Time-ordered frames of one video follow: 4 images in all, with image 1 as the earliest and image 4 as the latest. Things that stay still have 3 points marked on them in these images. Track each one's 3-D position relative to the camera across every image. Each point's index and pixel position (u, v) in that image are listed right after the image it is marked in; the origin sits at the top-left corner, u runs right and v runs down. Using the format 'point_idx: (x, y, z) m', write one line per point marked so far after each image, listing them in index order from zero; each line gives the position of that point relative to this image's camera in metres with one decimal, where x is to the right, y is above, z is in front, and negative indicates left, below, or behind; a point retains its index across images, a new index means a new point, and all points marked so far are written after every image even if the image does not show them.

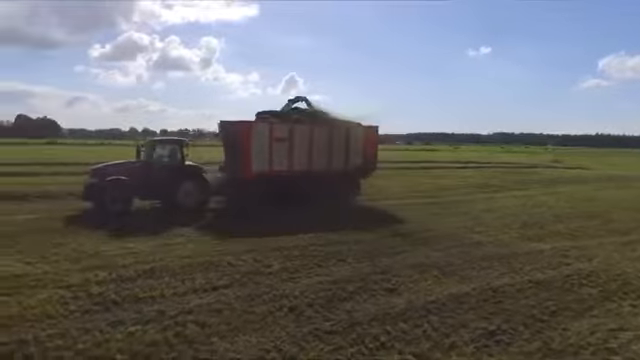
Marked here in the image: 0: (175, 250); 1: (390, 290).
0: (-4.0, -1.9, +13.2) m
1: (+1.6, -2.6, +11.3) m
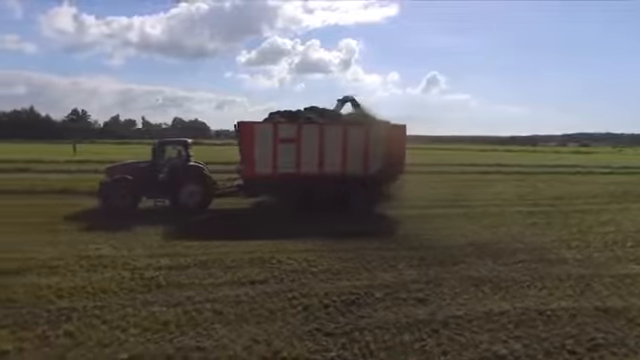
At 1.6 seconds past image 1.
0: (-2.5, -2.0, +14.6) m
1: (+2.3, -2.8, +11.1) m
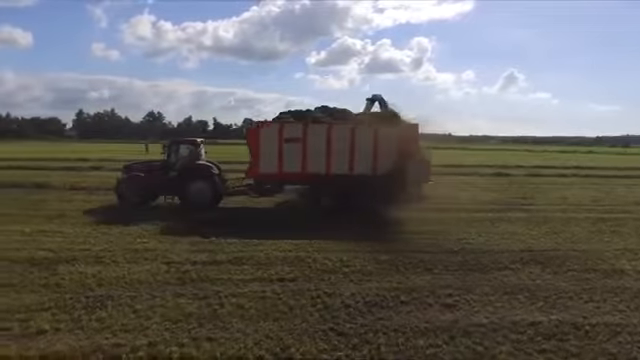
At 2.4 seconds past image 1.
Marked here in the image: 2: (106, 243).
0: (-1.4, -1.9, +14.9) m
1: (+2.9, -2.8, +10.8) m
2: (-6.1, -1.8, +13.7) m
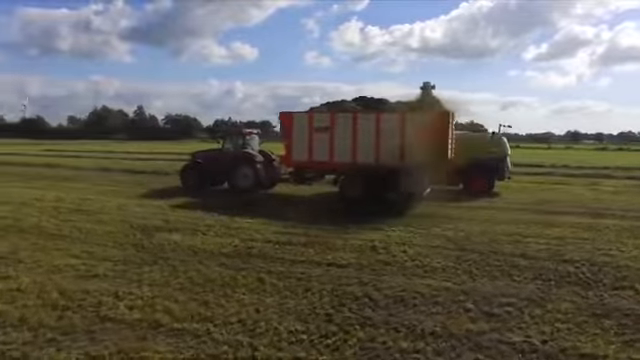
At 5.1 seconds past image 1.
0: (+1.3, -1.6, +14.5) m
1: (+3.2, -2.5, +8.9) m
2: (-3.5, -1.2, +15.6) m
